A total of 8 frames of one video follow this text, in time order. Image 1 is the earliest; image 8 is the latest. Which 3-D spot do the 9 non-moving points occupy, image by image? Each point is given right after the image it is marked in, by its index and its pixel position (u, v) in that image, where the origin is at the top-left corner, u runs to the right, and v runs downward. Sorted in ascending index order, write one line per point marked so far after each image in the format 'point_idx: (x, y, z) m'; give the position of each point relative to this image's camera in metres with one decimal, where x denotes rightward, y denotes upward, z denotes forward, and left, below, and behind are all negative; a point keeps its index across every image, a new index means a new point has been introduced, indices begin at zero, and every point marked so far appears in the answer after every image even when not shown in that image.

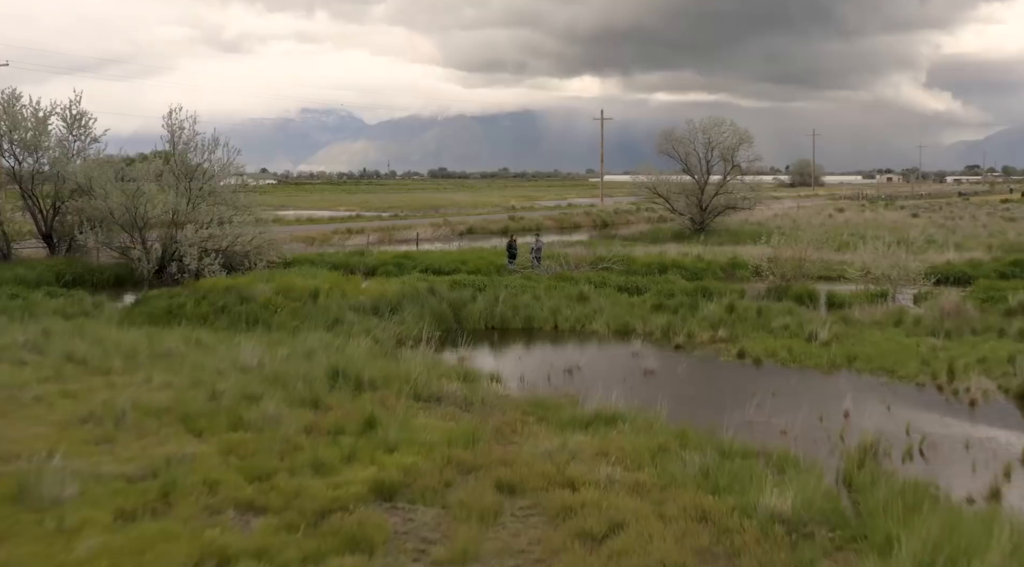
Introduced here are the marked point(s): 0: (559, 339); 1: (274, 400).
0: (+1.1, -1.2, +19.3) m
1: (-3.0, -1.5, +10.8) m
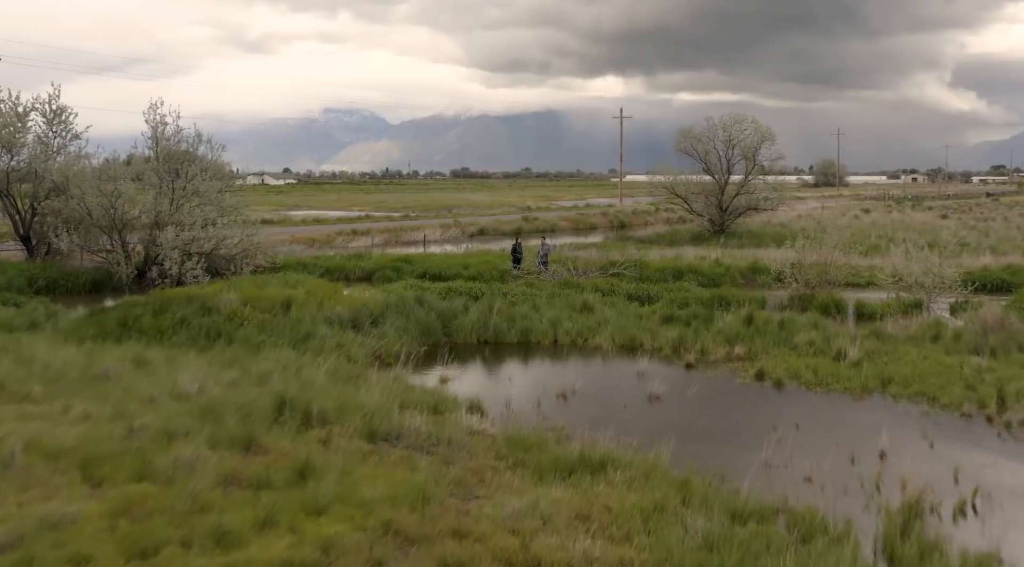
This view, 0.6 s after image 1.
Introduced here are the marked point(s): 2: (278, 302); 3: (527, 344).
0: (+0.9, -1.4, +17.4) m
1: (-3.3, -1.7, +9.1) m
2: (-4.6, -0.4, +16.7) m
3: (+0.3, -1.2, +17.8) m
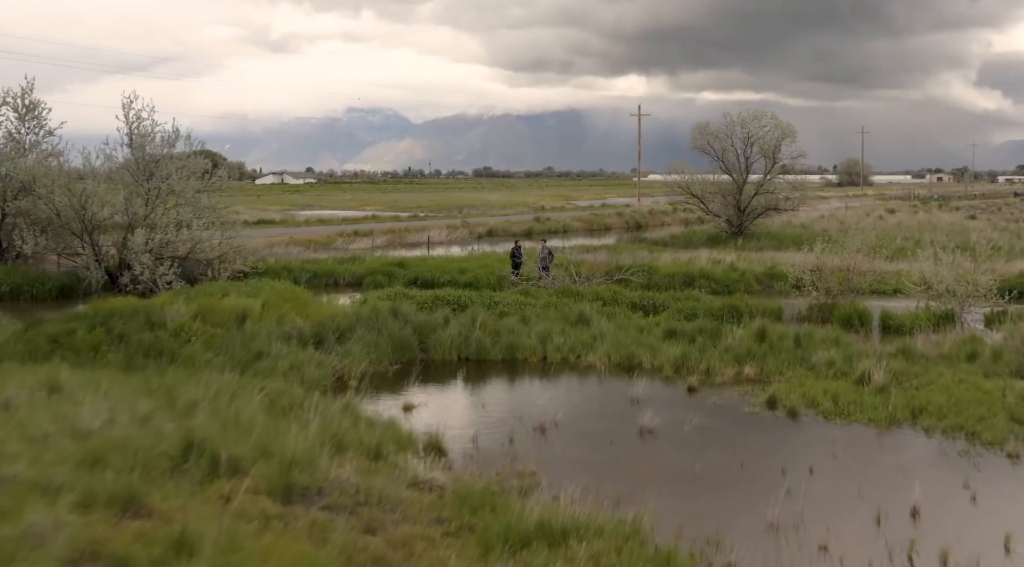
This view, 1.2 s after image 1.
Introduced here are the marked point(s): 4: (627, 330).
0: (+0.6, -1.6, +15.6) m
1: (-3.9, -1.9, +7.4) m
2: (-4.9, -0.6, +15.0) m
3: (0.0, -1.4, +16.0) m
4: (+2.3, -0.9, +17.4) m
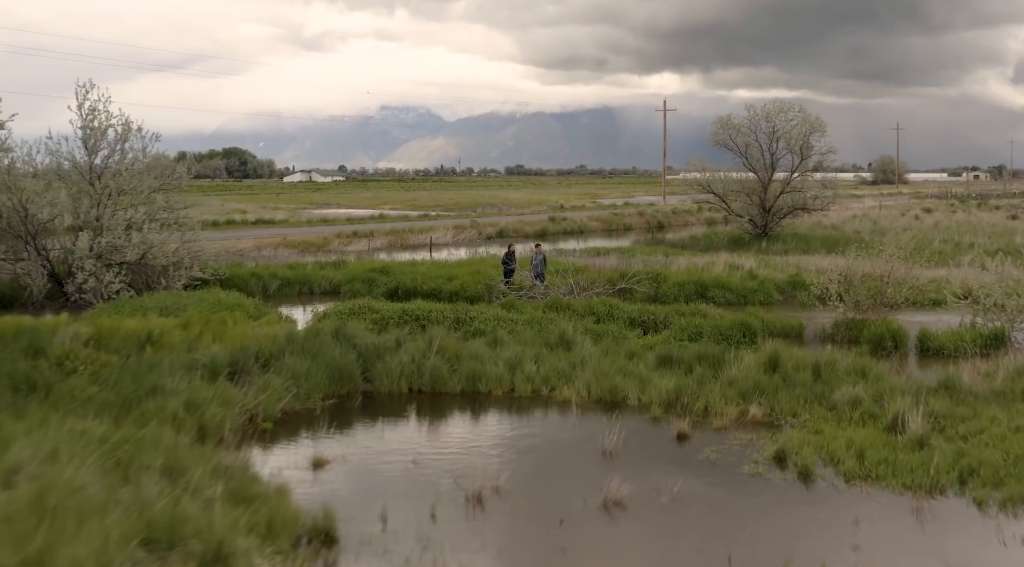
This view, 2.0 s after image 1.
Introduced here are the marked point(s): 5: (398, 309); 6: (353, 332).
0: (0.0, -1.9, +13.1) m
1: (-4.8, -2.1, +5.0) m
2: (-5.5, -0.8, +12.6) m
3: (-0.6, -1.7, +13.5) m
4: (+1.7, -1.2, +14.8) m
5: (-2.5, -0.5, +18.6) m
6: (-2.7, -0.8, +14.4) m
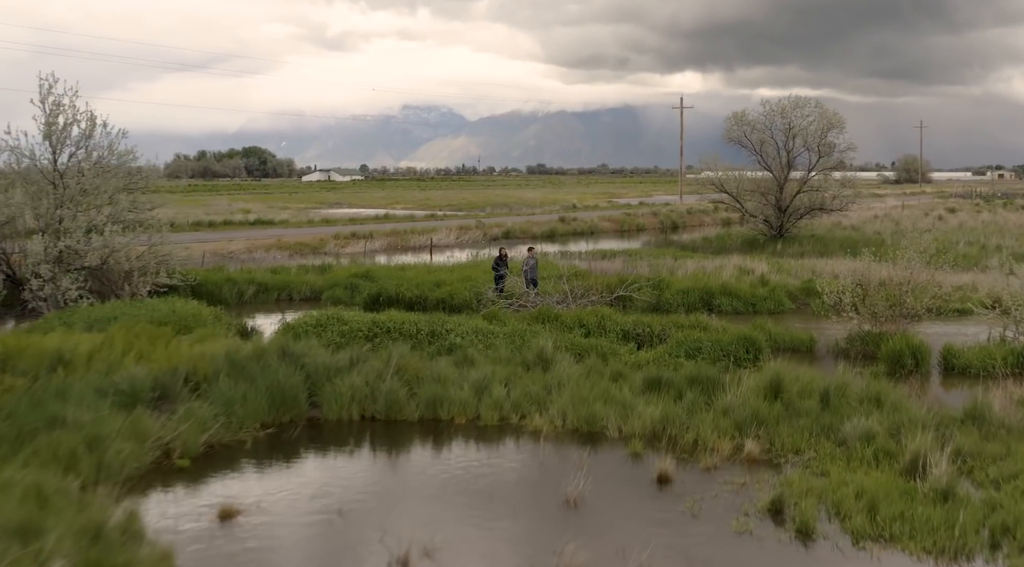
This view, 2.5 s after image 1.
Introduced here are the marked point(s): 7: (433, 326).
0: (-0.5, -2.1, +11.5) m
1: (-5.4, -2.3, +3.5) m
2: (-6.0, -1.0, +11.2) m
3: (-1.1, -1.9, +11.9) m
4: (+1.3, -1.4, +13.2) m
5: (-2.8, -0.7, +17.1) m
6: (-3.1, -1.0, +12.9) m
7: (-1.5, -0.8, +16.5) m
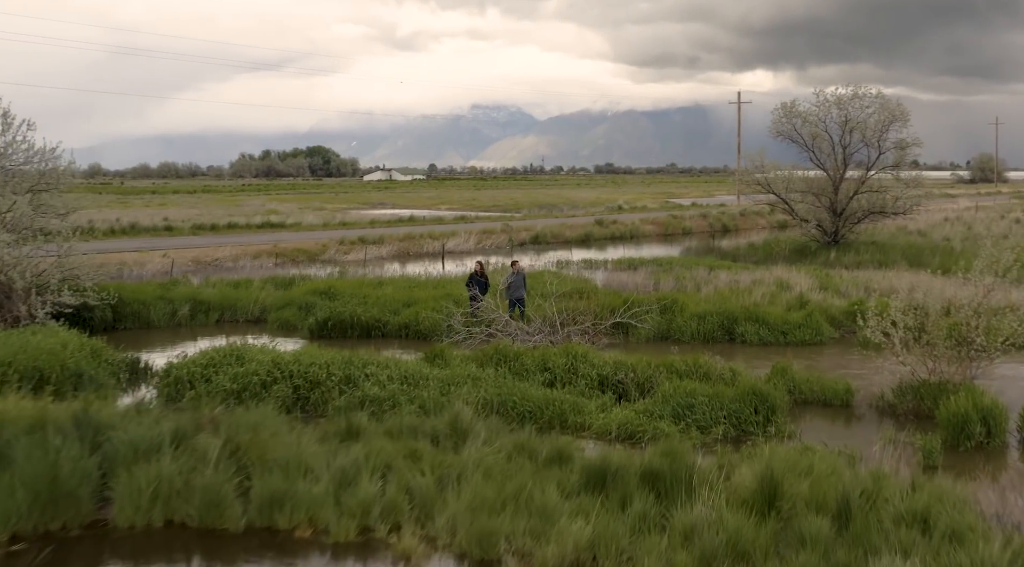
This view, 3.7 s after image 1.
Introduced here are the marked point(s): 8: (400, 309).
0: (-1.8, -2.6, +7.9) m
1: (-7.3, -2.8, +0.3) m
2: (-7.3, -1.4, +7.9) m
3: (-2.4, -2.4, +8.3) m
4: (+0.1, -1.9, +9.4) m
5: (-3.7, -1.1, +13.6) m
6: (-4.3, -1.5, +9.5) m
7: (-2.4, -1.3, +12.9) m
8: (-2.6, -0.6, +19.6) m
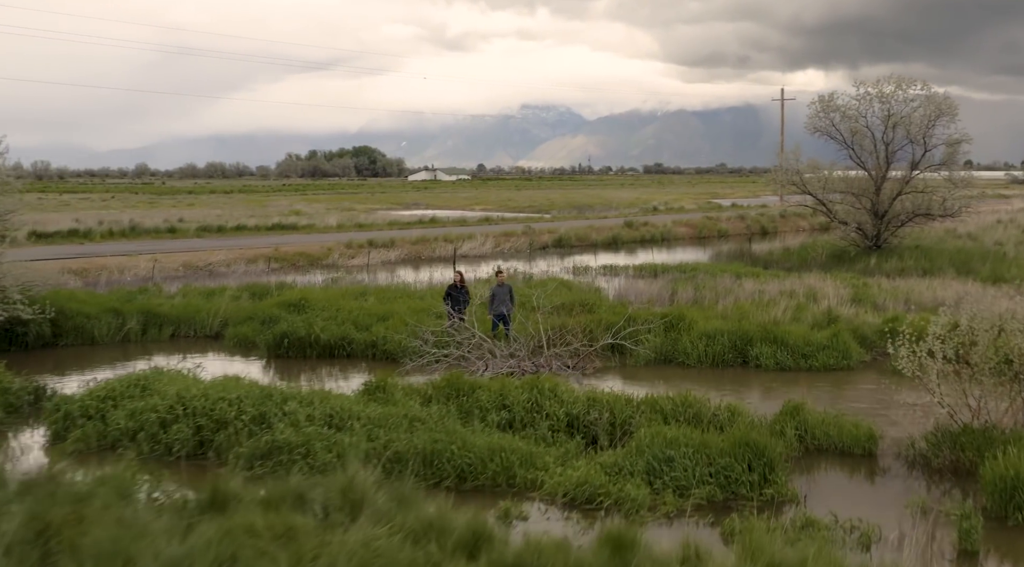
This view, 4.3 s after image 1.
0: (-2.7, -2.9, +5.8) m
1: (-8.6, -3.0, -1.5) m
2: (-8.3, -1.7, +6.2) m
3: (-3.3, -2.7, +6.3) m
4: (-0.7, -2.2, +7.3) m
5: (-4.4, -1.4, +11.6) m
6: (-5.2, -1.7, +7.5) m
7: (-3.1, -1.6, +10.9) m
8: (-2.9, -0.8, +17.6) m
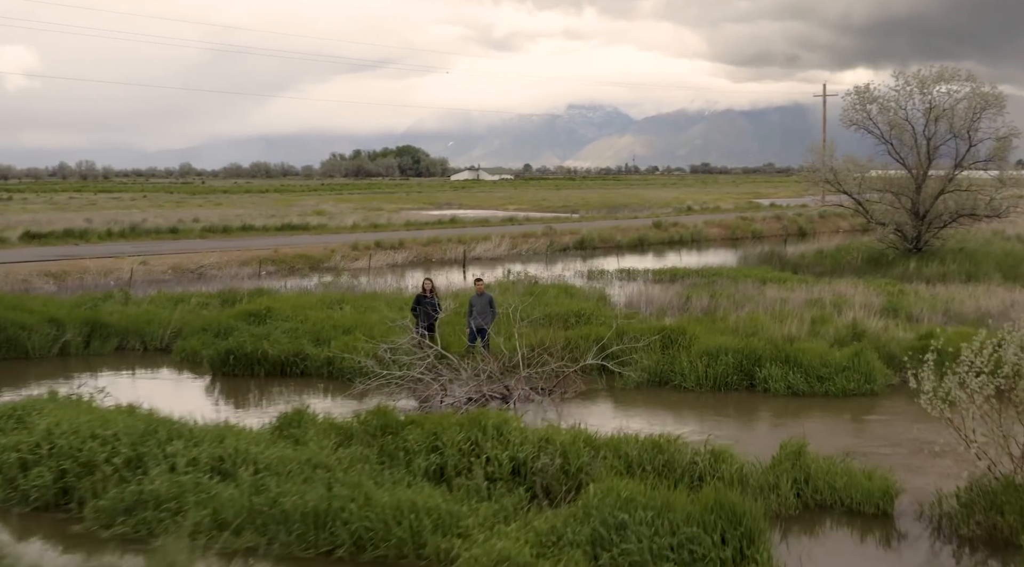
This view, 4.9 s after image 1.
0: (-3.7, -3.0, +4.0) m
1: (-9.9, -3.2, -3.0) m
2: (-9.2, -1.8, +4.6) m
3: (-4.2, -2.8, +4.5) m
4: (-1.7, -2.4, +5.4) m
5: (-5.1, -1.5, +9.9) m
6: (-6.1, -1.9, +5.8) m
7: (-3.9, -1.7, +9.1) m
8: (-3.3, -1.0, +15.8) m
